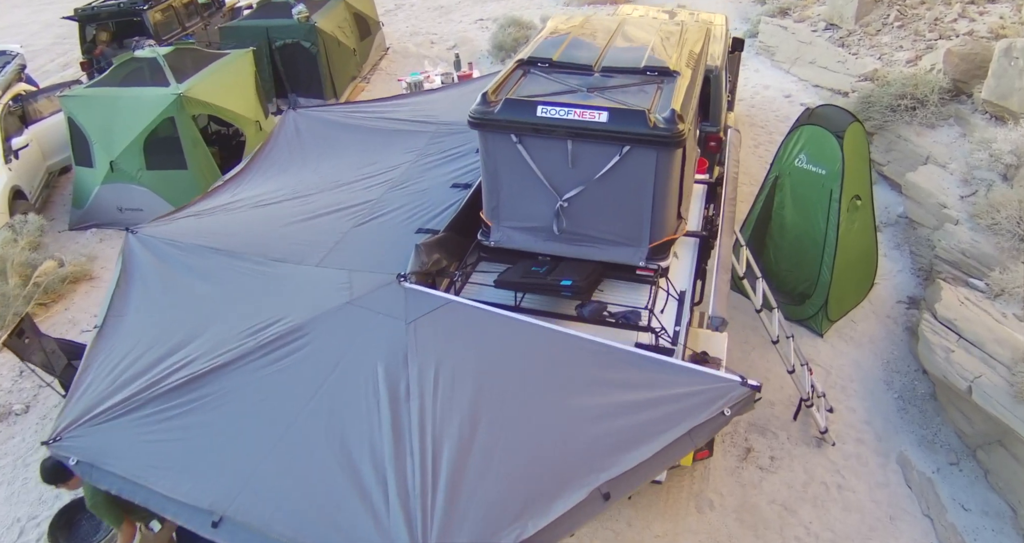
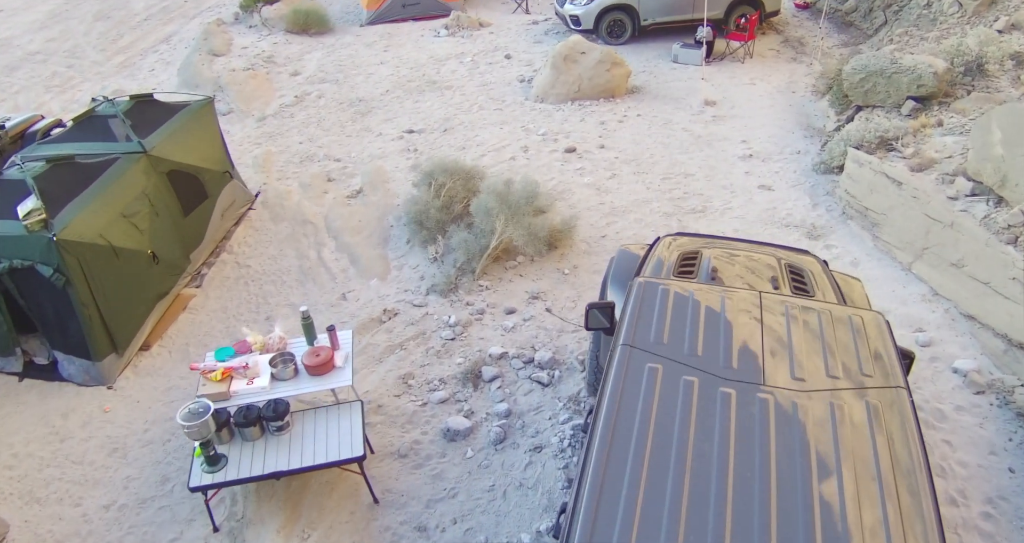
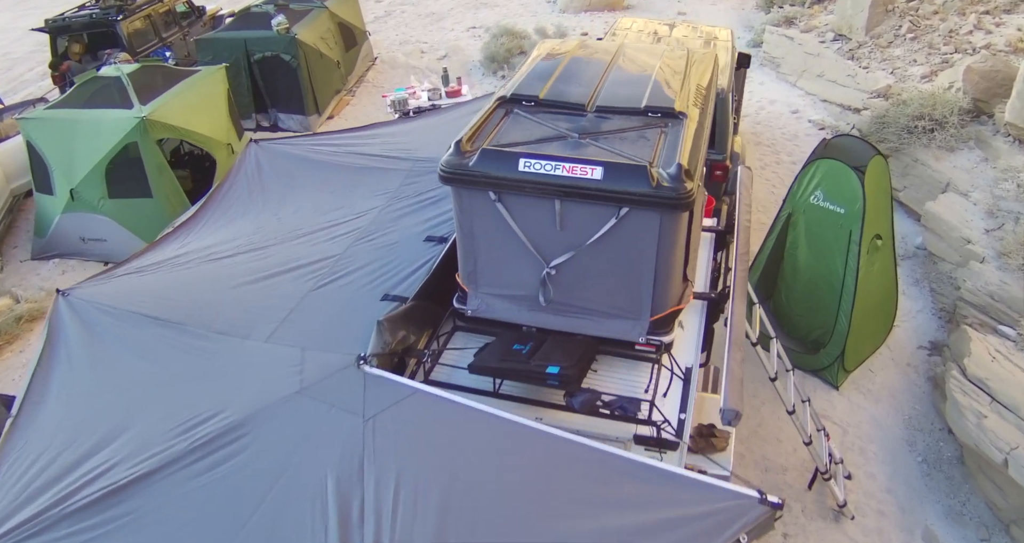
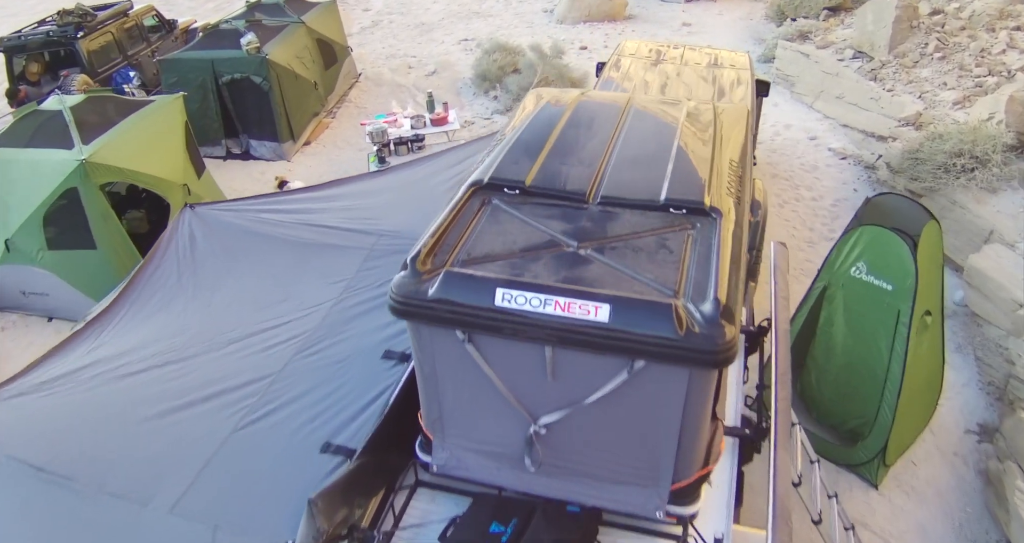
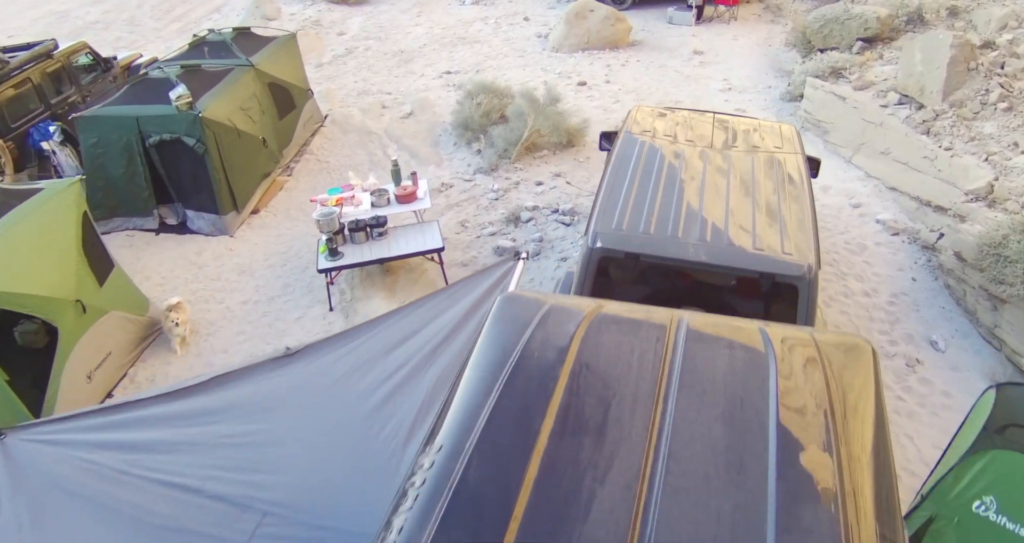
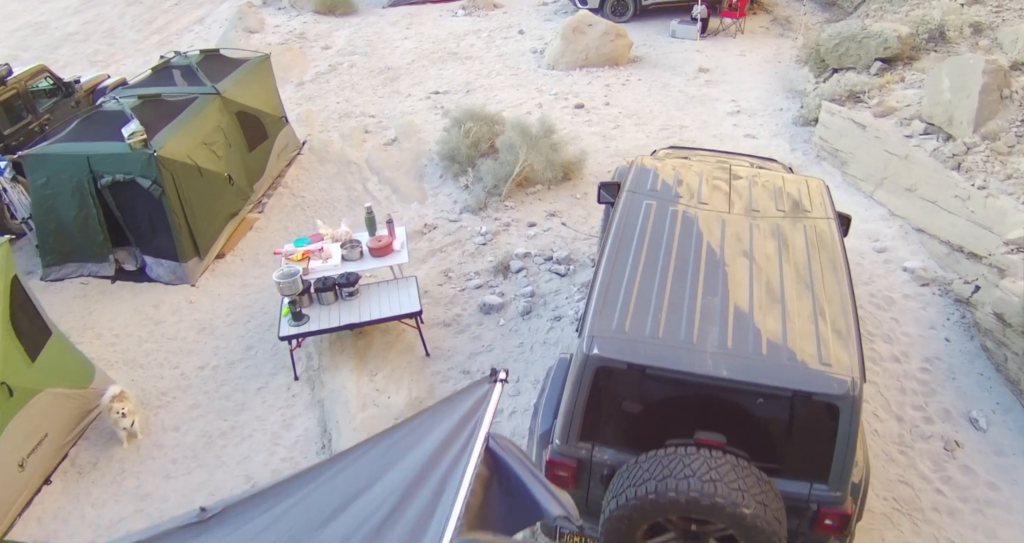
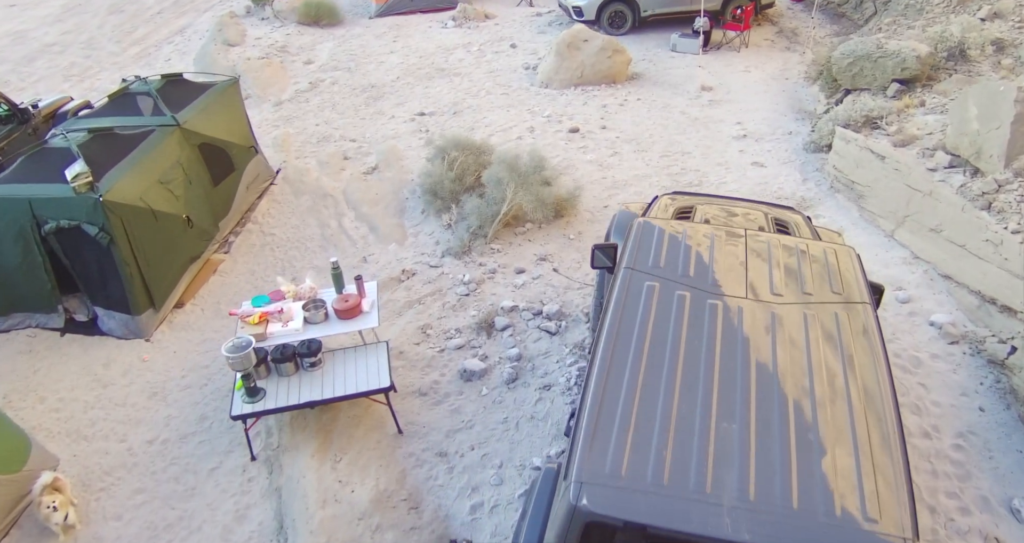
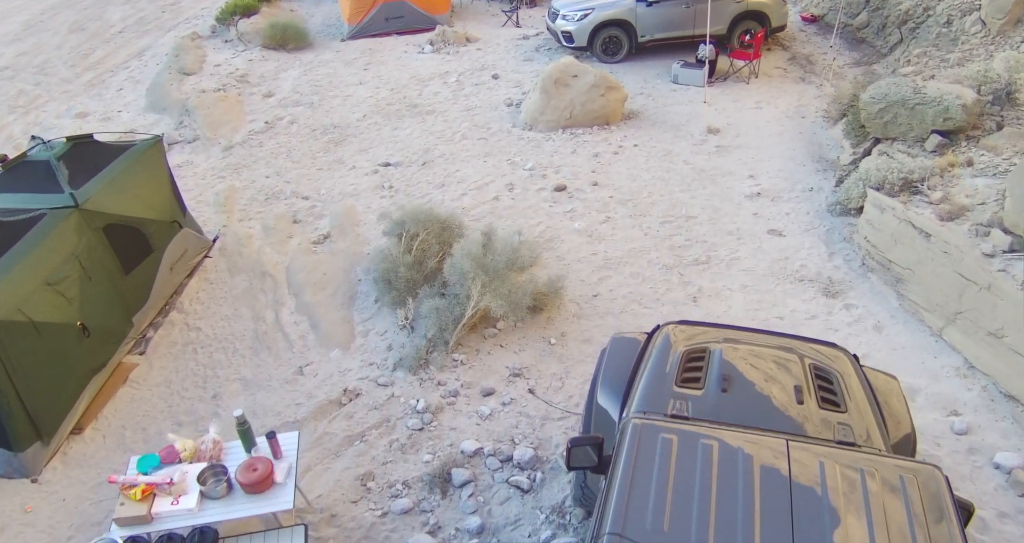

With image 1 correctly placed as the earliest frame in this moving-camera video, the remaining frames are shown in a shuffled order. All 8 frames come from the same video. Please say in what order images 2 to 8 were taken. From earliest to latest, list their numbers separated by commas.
3, 4, 5, 6, 7, 2, 8
